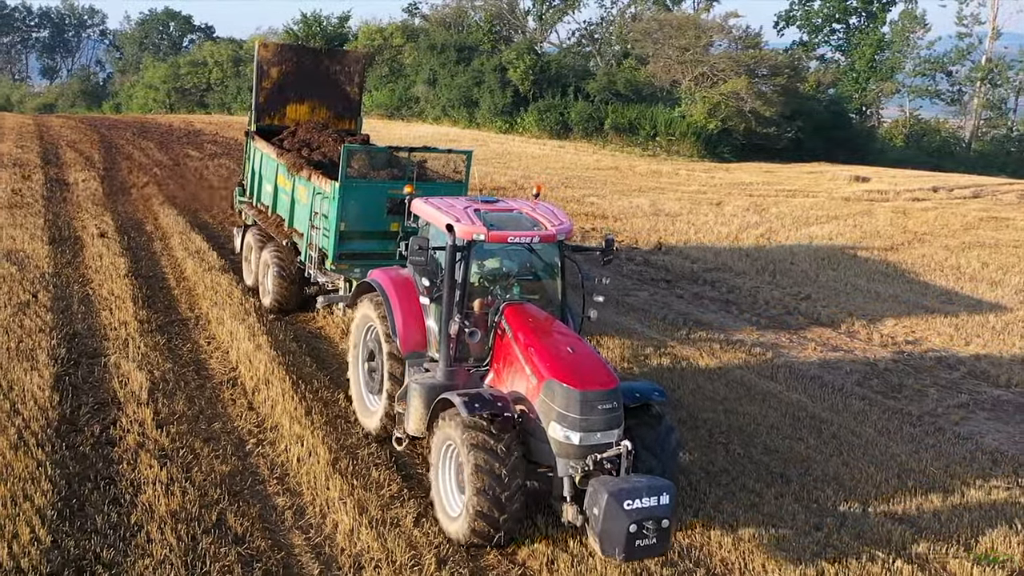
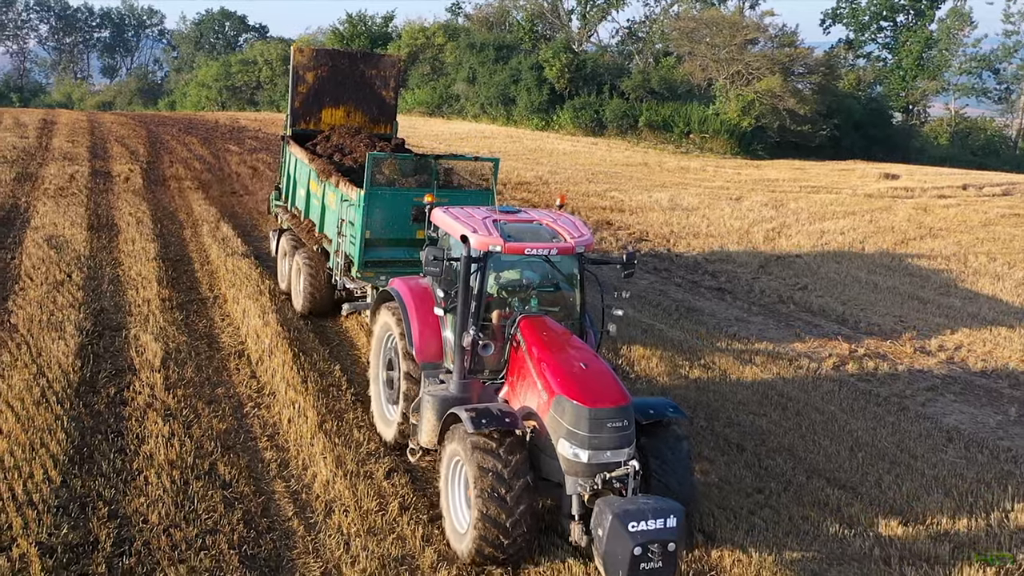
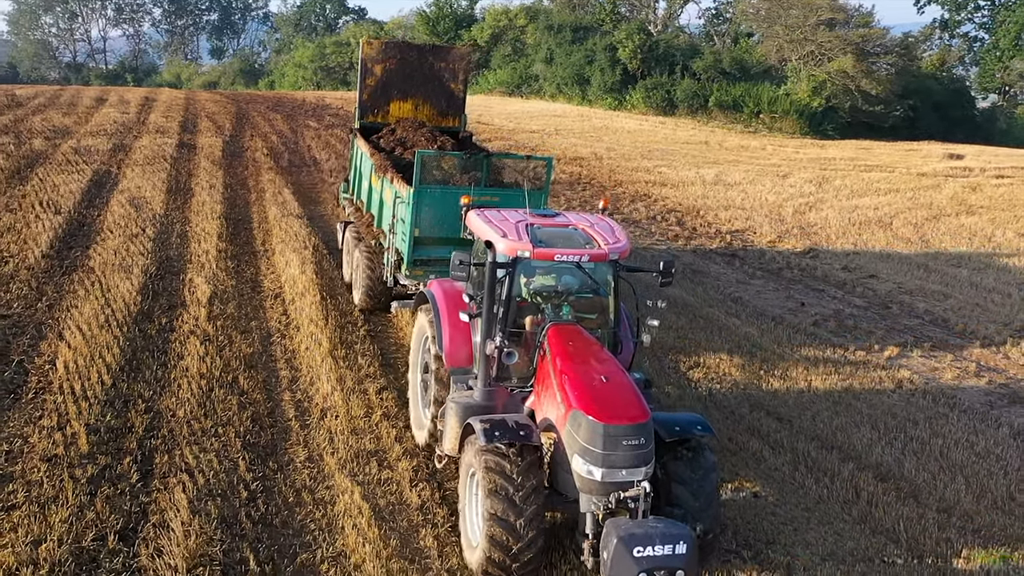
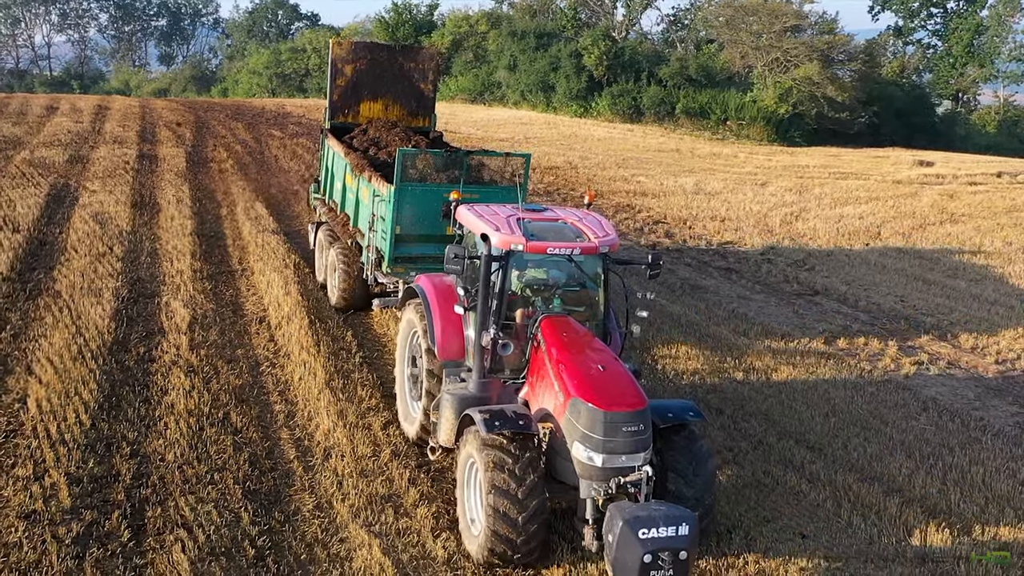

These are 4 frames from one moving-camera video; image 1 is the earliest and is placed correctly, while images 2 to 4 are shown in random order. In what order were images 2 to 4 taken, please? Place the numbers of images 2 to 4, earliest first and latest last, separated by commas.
2, 4, 3
